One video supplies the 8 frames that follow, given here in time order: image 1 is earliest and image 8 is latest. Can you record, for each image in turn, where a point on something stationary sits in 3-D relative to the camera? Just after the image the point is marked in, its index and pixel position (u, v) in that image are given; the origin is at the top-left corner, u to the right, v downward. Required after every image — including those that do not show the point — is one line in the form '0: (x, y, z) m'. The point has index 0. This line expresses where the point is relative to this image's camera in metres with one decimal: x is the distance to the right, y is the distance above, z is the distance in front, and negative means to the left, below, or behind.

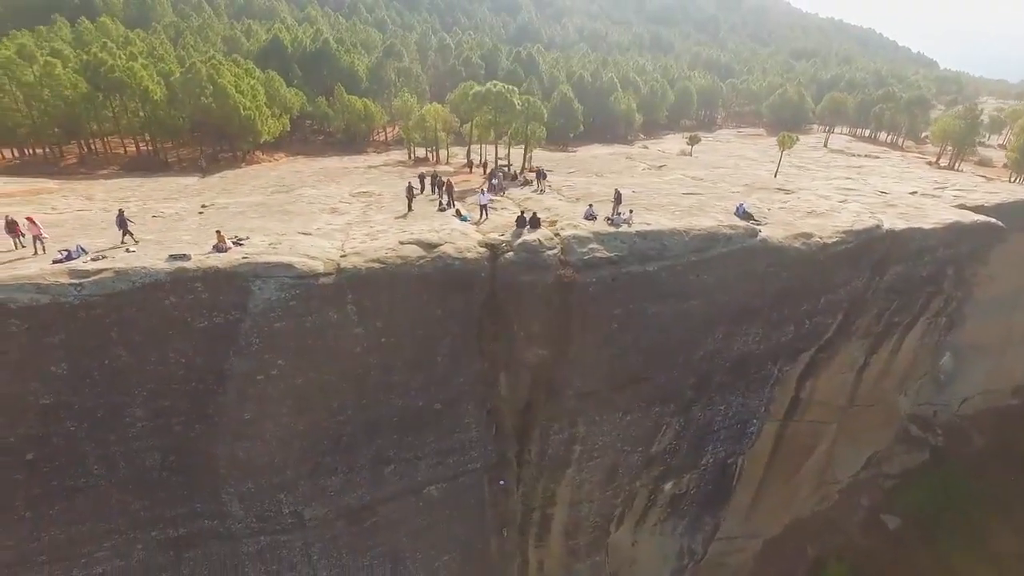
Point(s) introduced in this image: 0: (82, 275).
0: (-7.7, +0.2, +11.0) m
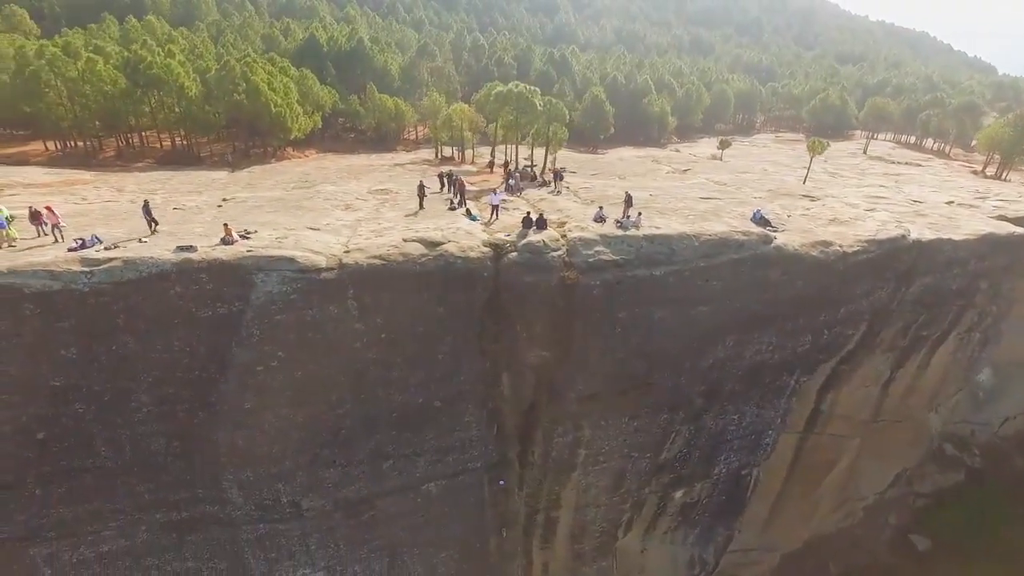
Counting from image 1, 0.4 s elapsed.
0: (-7.8, +0.5, +11.4) m
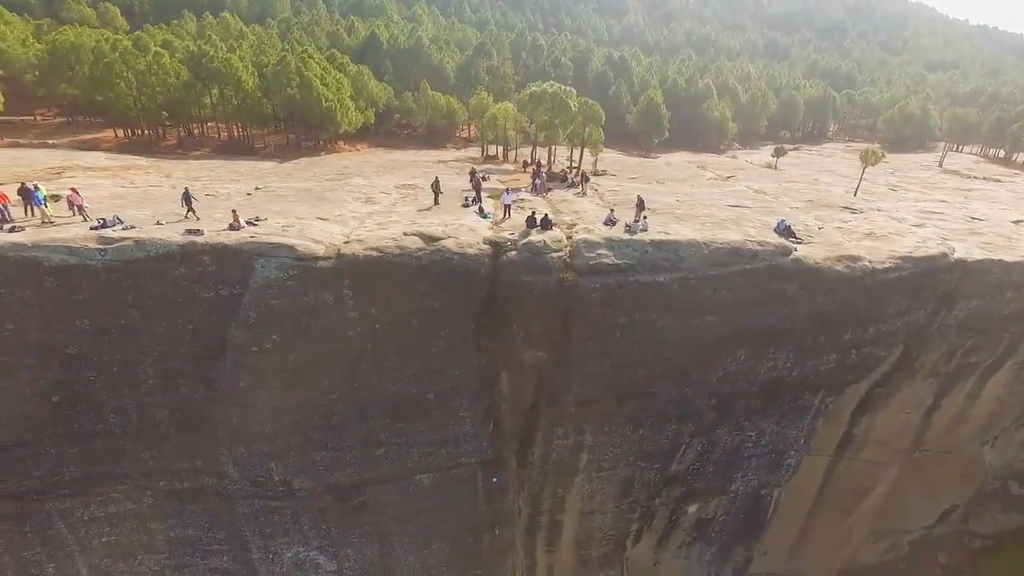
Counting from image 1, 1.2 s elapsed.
0: (-8.1, +0.9, +12.2) m
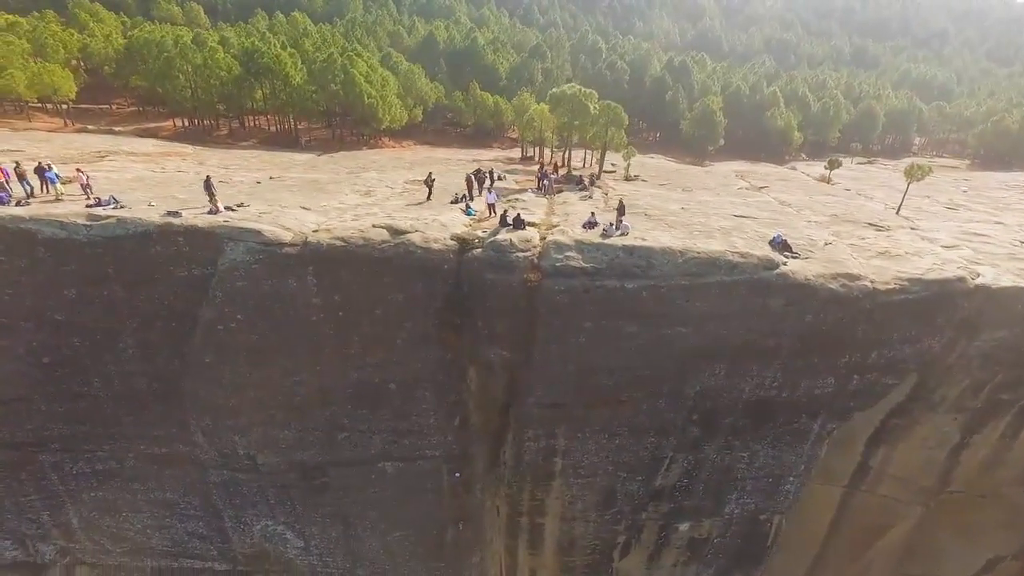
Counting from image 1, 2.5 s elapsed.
0: (-9.0, +1.5, +13.3) m
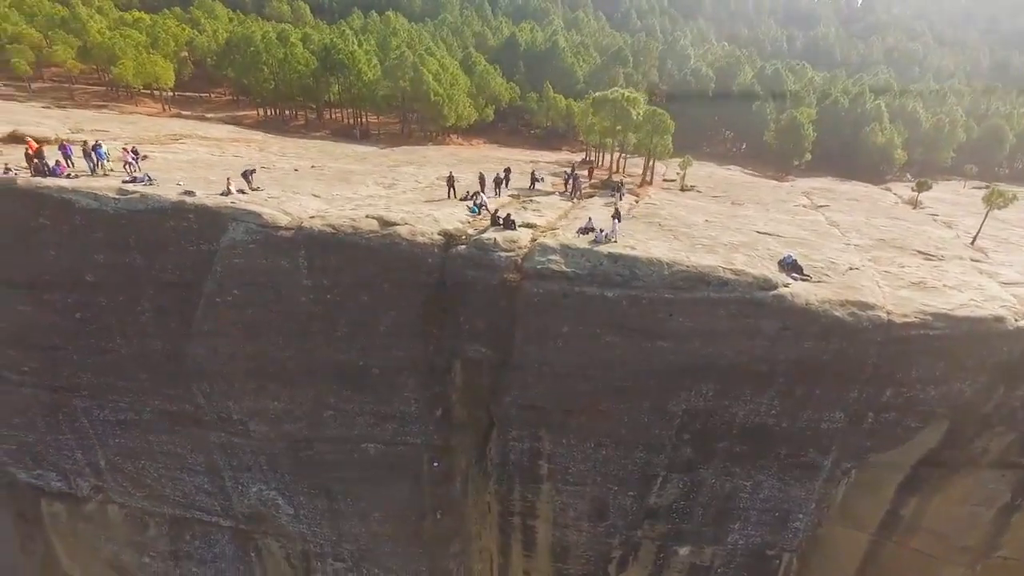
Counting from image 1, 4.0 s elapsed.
0: (-9.4, +2.3, +14.8) m
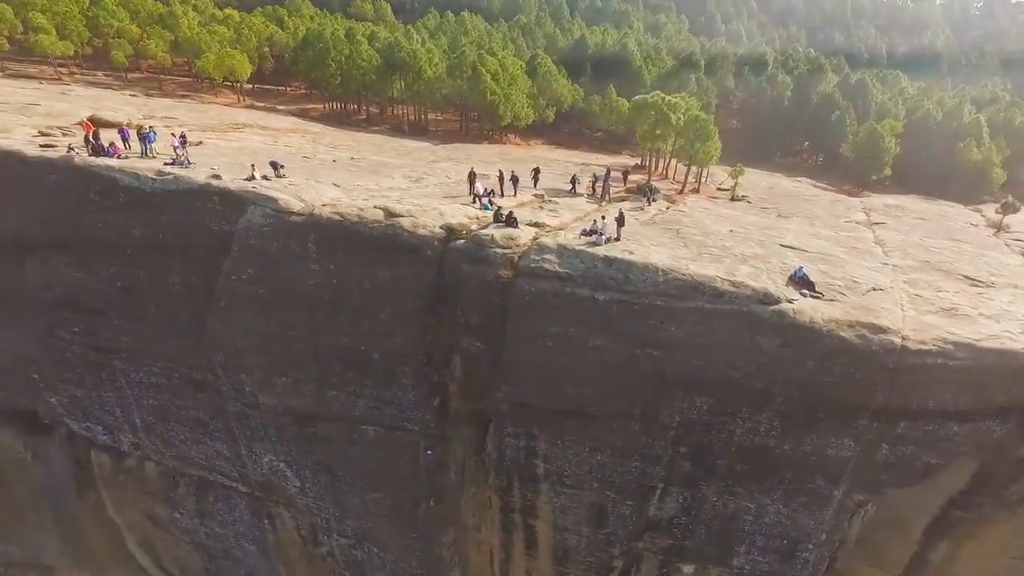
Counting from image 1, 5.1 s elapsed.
0: (-9.2, +3.0, +16.1) m
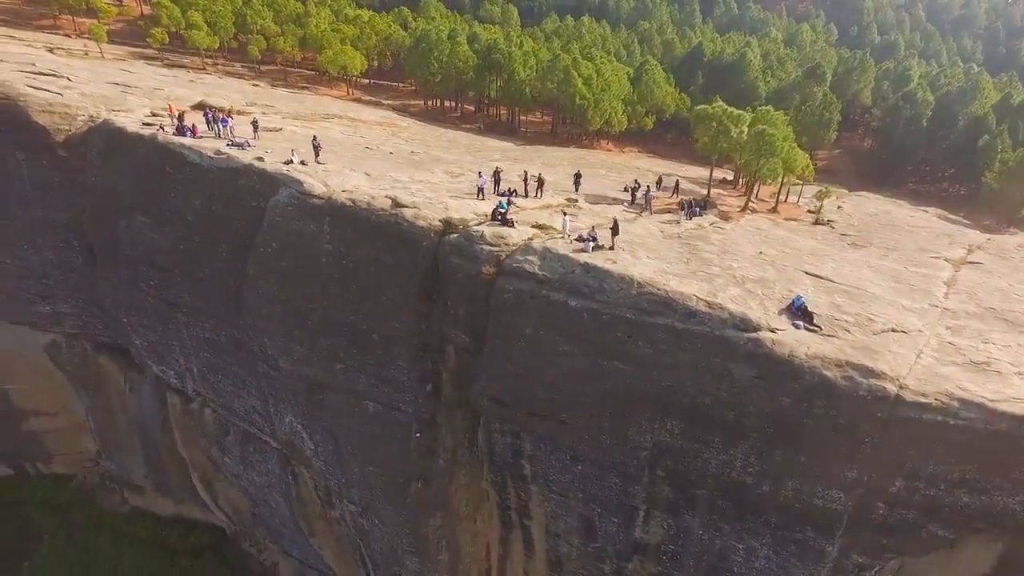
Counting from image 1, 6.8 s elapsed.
0: (-8.7, +4.0, +18.3) m
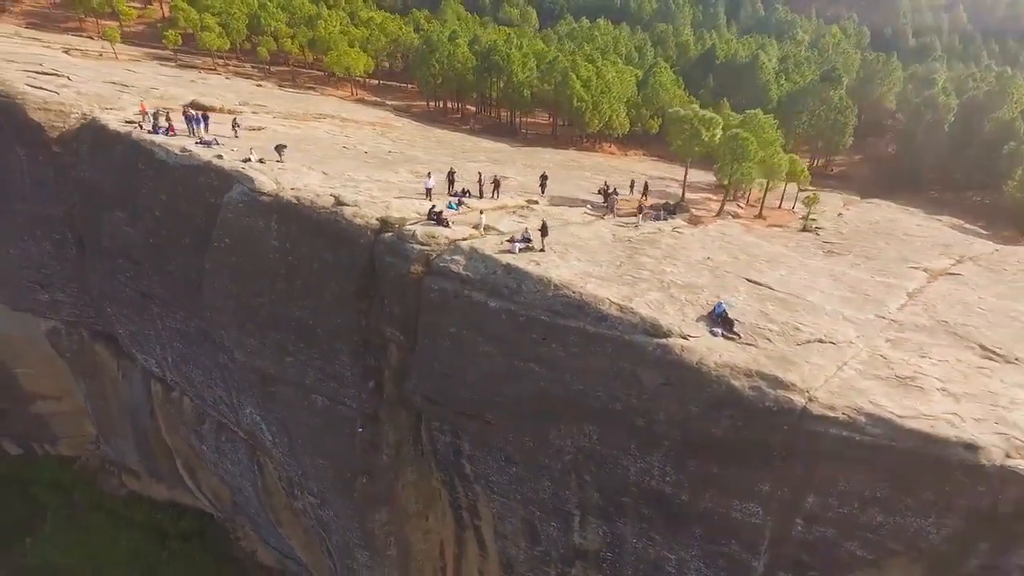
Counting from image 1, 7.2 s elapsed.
0: (-10.1, +4.2, +18.9) m
